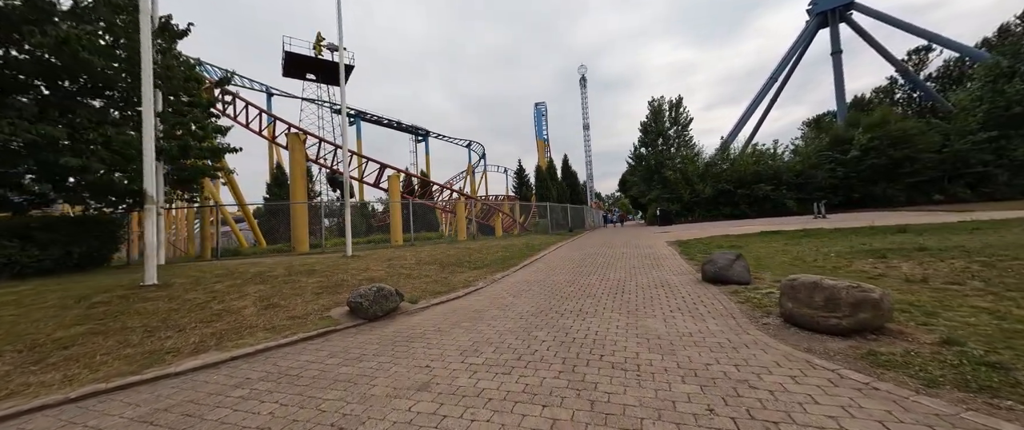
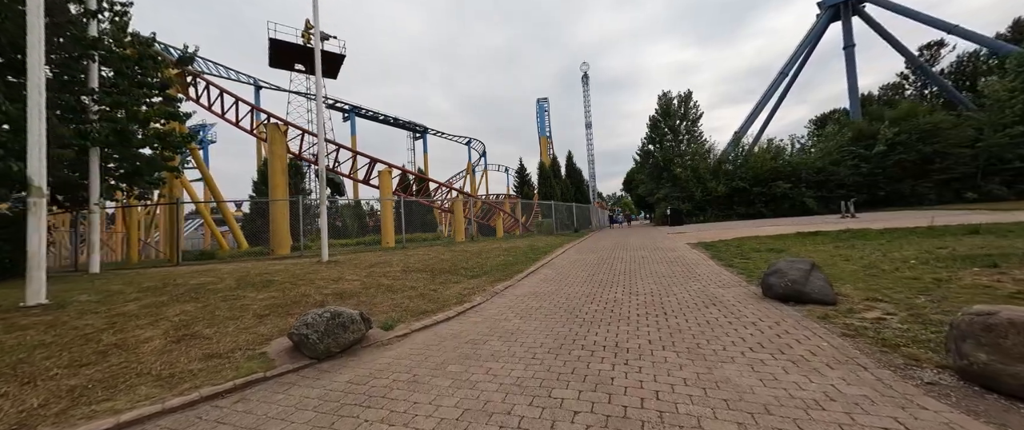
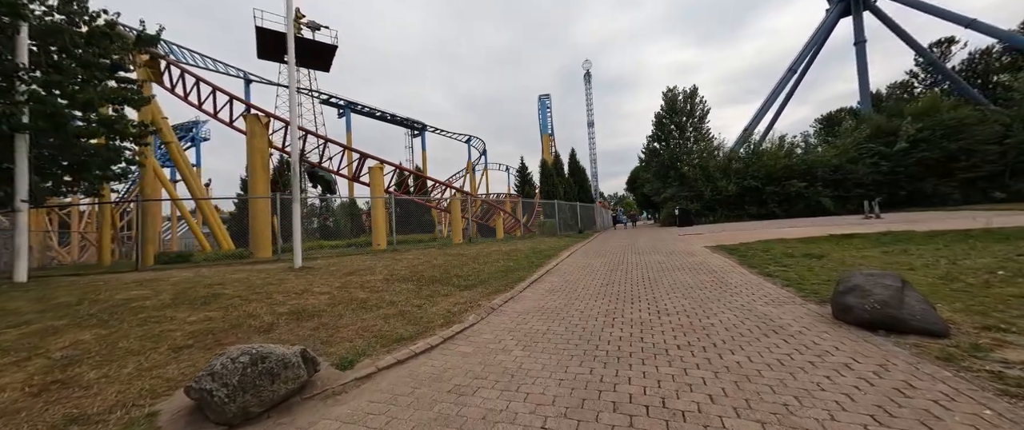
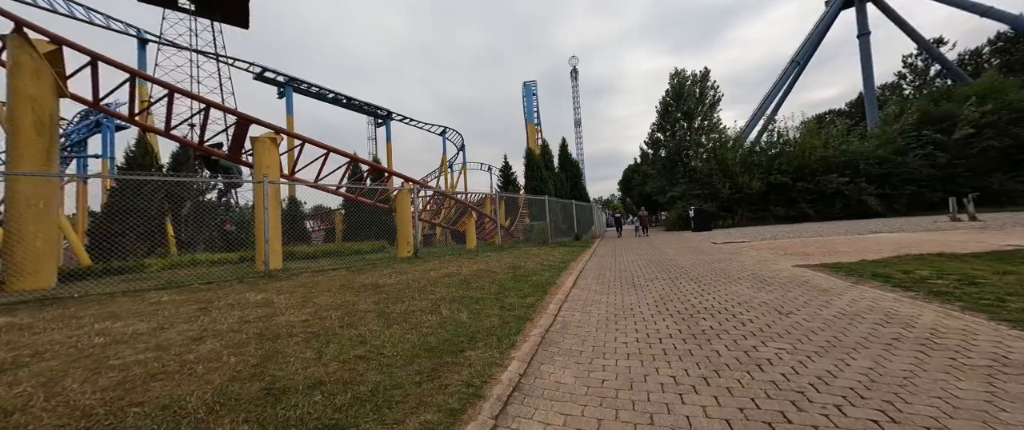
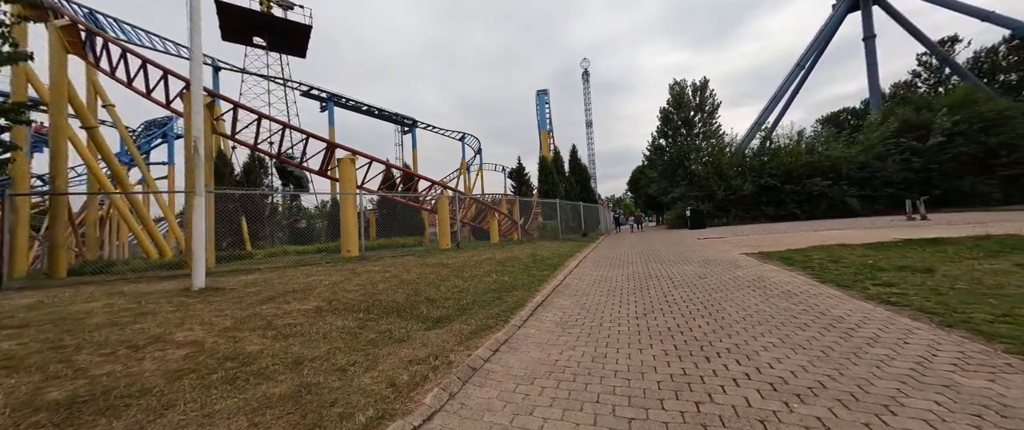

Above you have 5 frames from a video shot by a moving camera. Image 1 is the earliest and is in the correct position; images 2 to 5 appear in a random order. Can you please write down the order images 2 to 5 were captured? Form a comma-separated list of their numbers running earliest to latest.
2, 3, 5, 4
